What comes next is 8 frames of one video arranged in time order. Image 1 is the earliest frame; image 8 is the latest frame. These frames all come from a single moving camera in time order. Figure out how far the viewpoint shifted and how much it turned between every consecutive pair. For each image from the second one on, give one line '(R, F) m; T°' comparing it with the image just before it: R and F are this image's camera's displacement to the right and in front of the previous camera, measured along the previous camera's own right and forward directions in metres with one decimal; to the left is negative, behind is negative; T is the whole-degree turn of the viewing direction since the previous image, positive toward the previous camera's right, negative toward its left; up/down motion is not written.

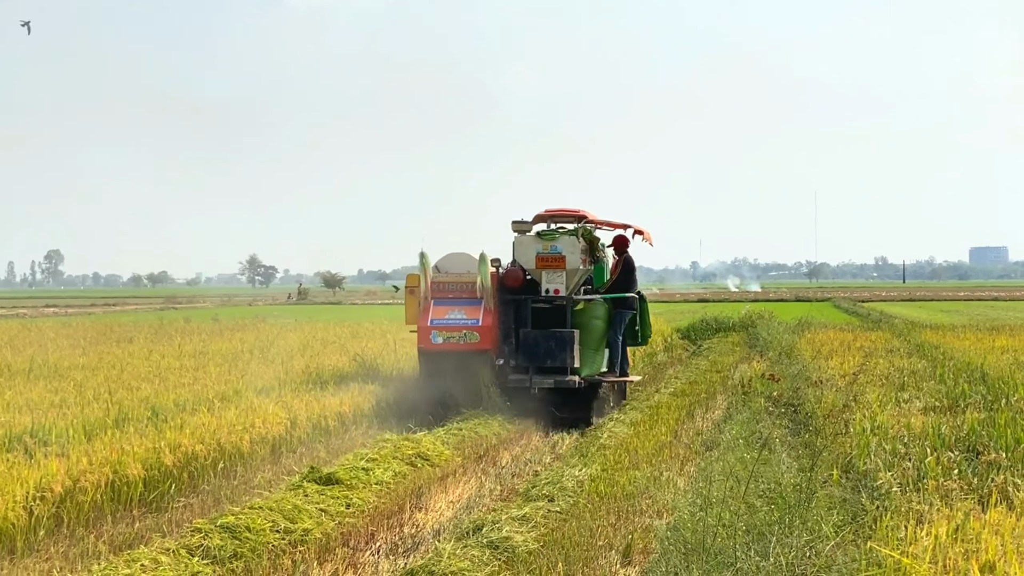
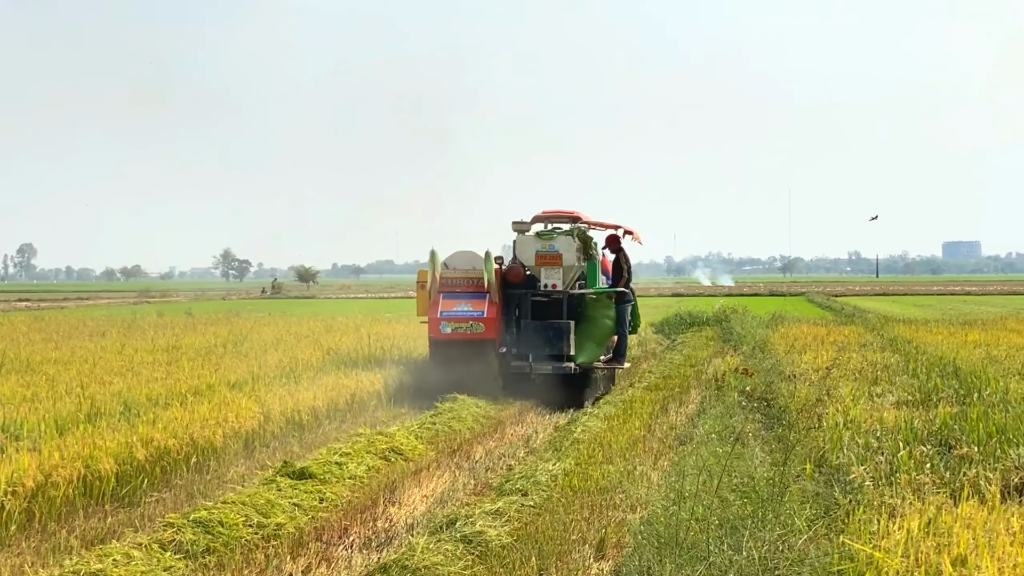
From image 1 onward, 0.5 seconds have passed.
(+0.2, 0.0) m; 0°
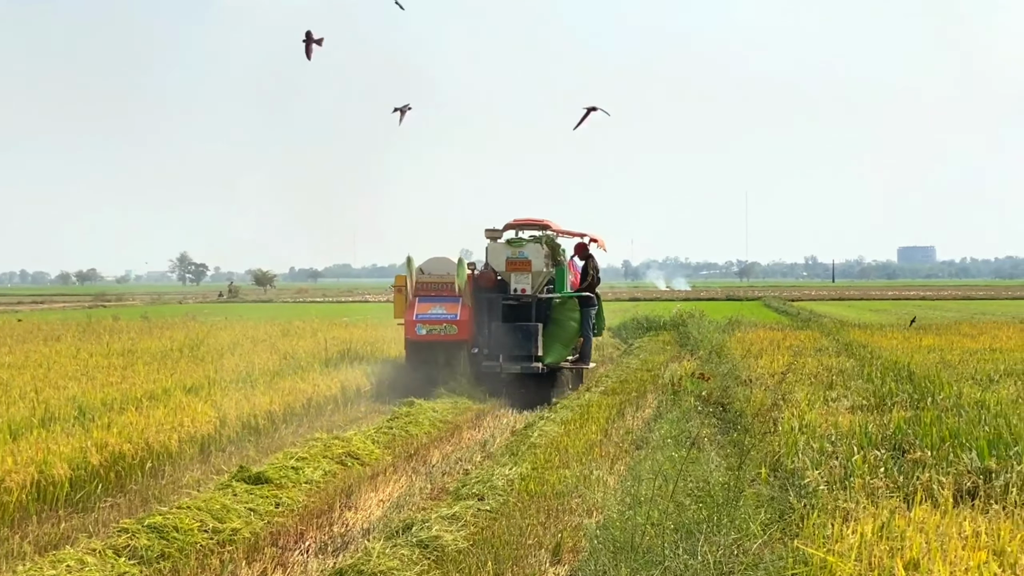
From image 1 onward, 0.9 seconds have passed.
(+0.4, 0.0) m; +1°
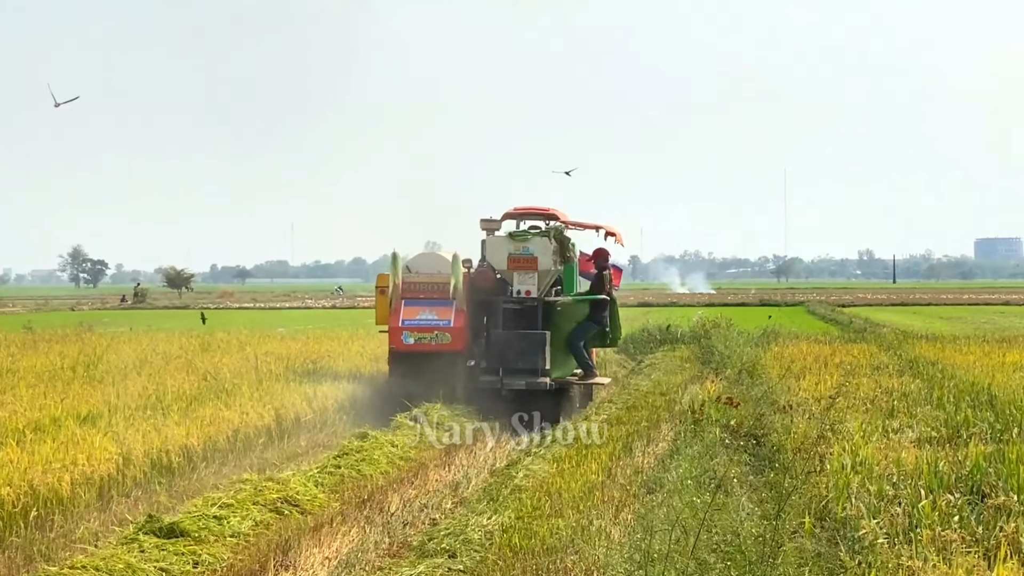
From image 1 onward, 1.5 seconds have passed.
(+0.2, +2.2) m; 0°
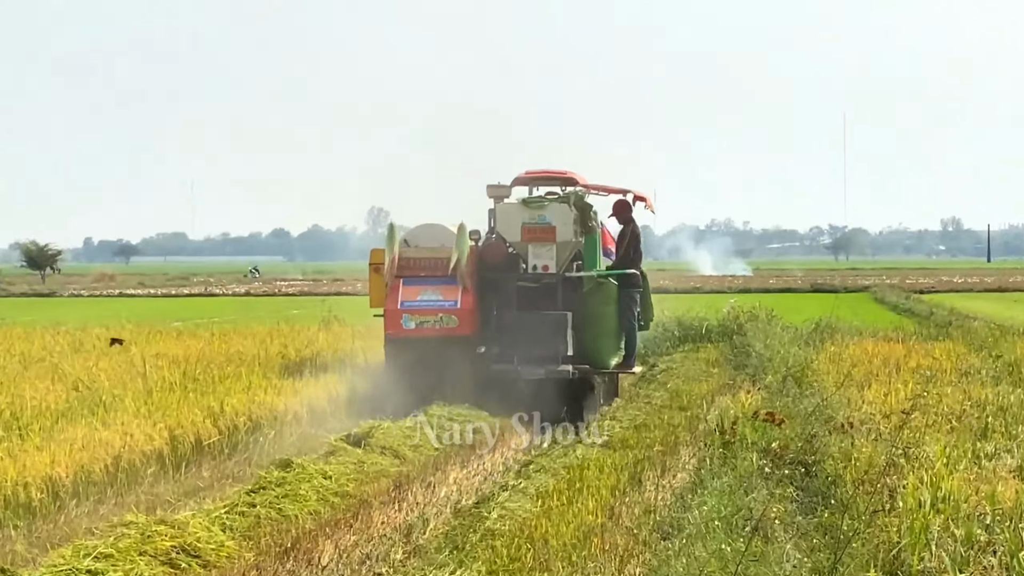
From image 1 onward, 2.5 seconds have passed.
(+0.2, +2.1) m; 0°
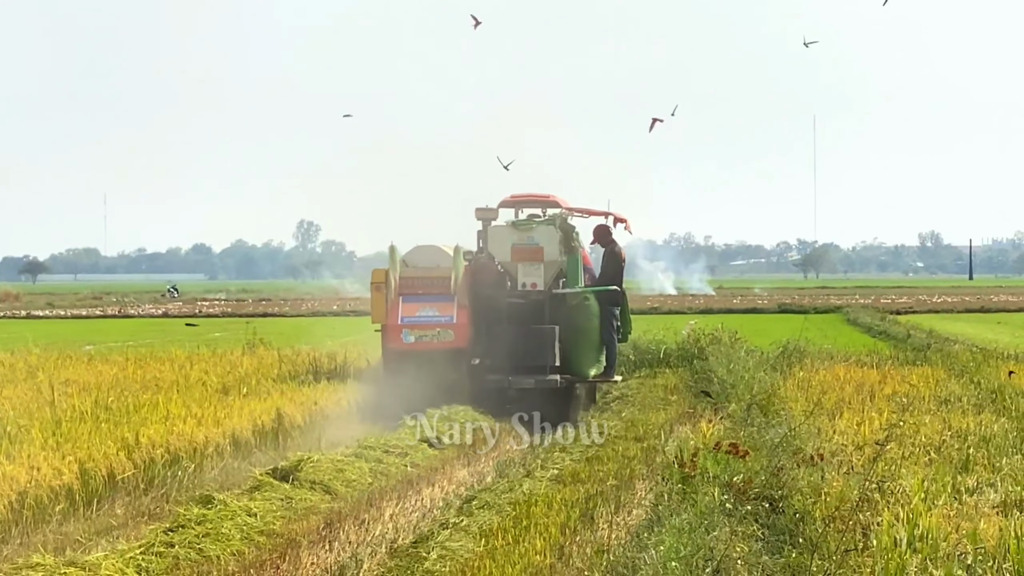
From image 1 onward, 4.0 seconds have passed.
(+0.4, +0.5) m; 0°
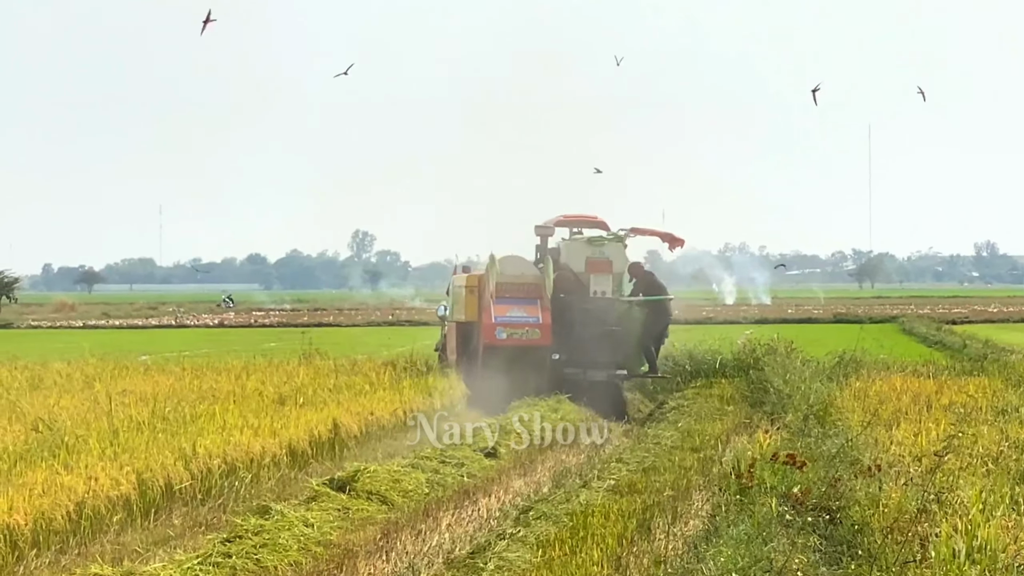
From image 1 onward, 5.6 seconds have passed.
(-0.3, 0.0) m; 0°
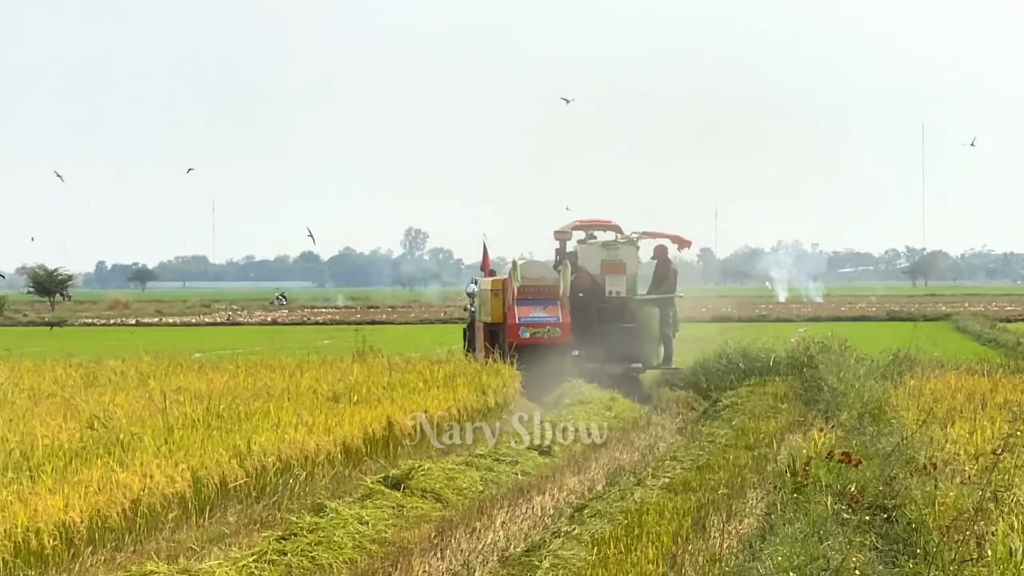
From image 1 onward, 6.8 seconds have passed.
(-0.3, 0.0) m; 0°
